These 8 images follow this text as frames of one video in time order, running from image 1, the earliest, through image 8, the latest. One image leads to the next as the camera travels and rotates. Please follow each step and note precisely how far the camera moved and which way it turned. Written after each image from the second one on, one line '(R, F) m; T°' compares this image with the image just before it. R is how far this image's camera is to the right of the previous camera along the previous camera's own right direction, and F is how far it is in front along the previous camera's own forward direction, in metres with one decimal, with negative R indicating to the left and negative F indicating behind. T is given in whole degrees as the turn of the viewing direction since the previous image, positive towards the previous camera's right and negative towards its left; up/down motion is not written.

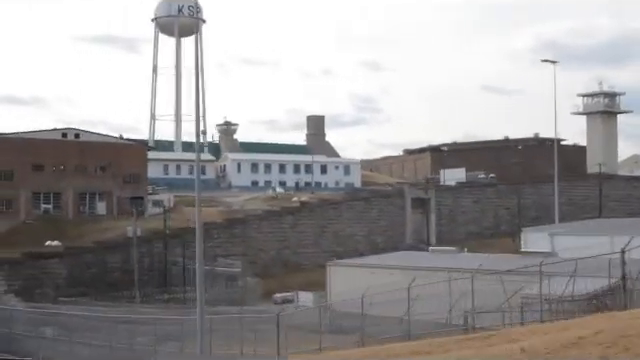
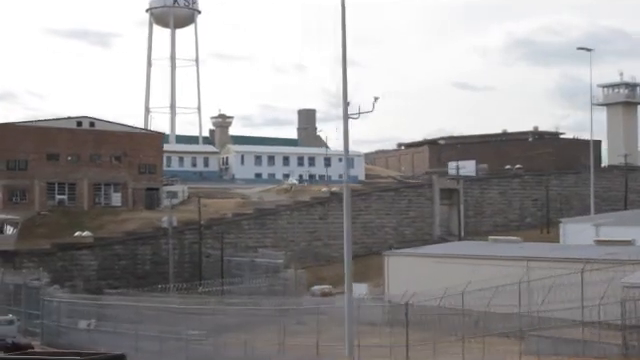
(-3.7, +2.0) m; +2°
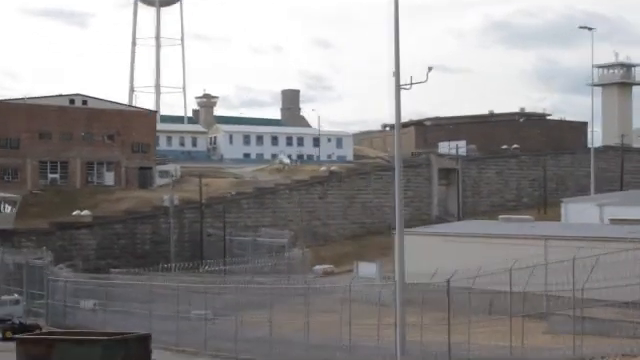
(-1.4, +0.8) m; +1°
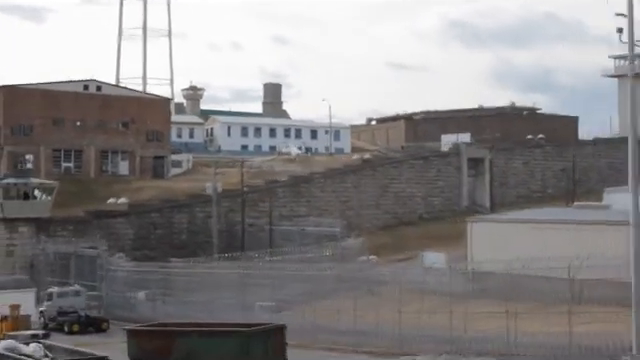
(-4.6, +2.4) m; +2°
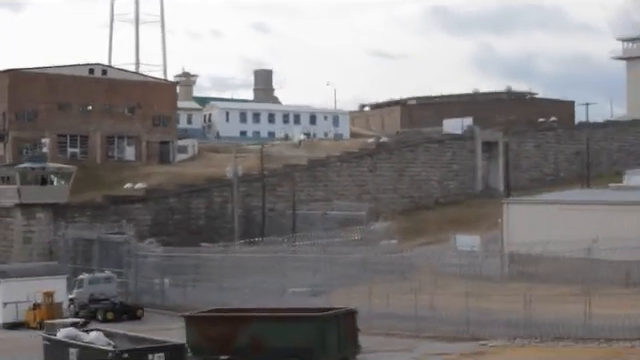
(-2.0, +1.3) m; +1°
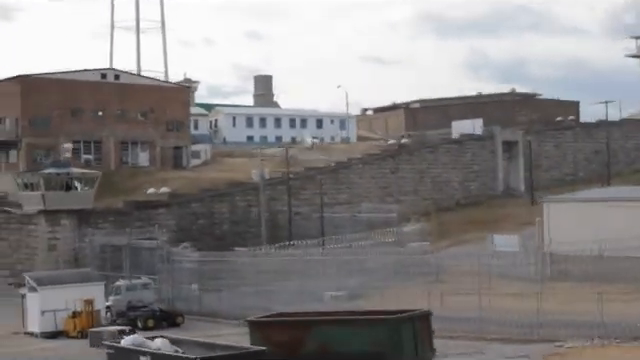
(-1.7, +1.0) m; 0°
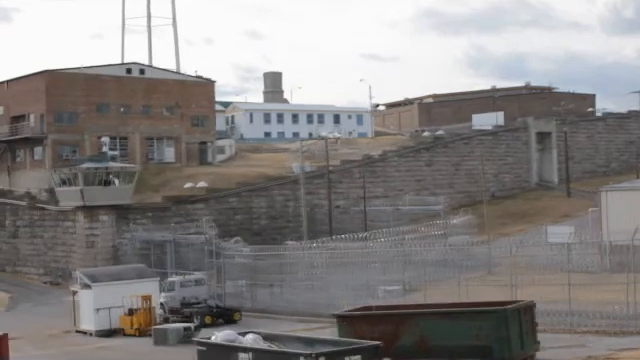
(-1.9, +1.2) m; 0°
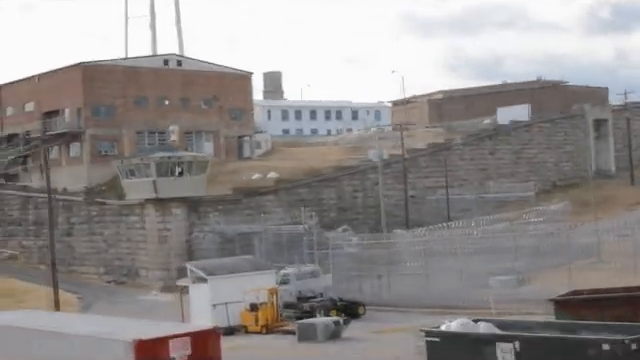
(-4.3, +2.9) m; +1°
